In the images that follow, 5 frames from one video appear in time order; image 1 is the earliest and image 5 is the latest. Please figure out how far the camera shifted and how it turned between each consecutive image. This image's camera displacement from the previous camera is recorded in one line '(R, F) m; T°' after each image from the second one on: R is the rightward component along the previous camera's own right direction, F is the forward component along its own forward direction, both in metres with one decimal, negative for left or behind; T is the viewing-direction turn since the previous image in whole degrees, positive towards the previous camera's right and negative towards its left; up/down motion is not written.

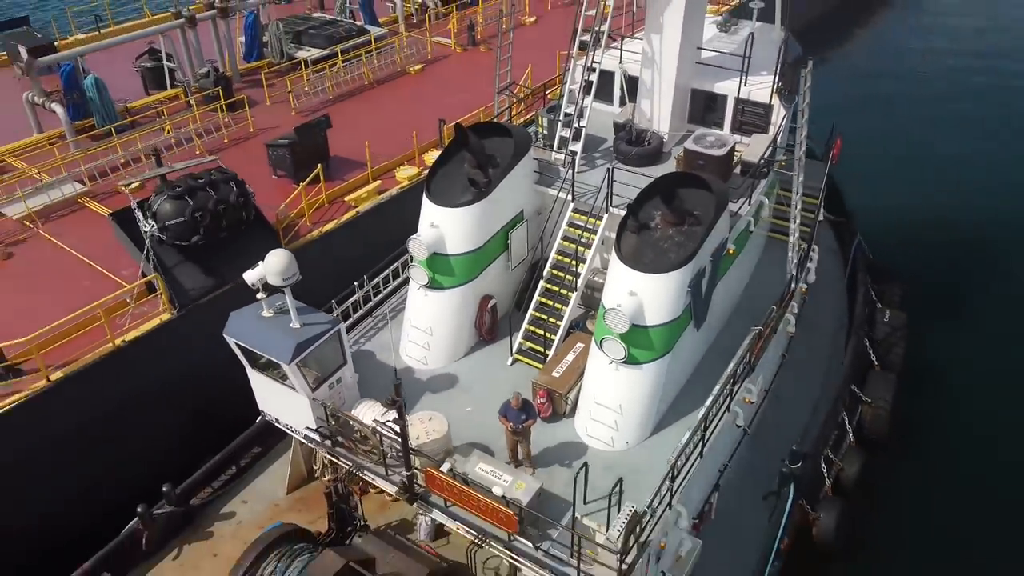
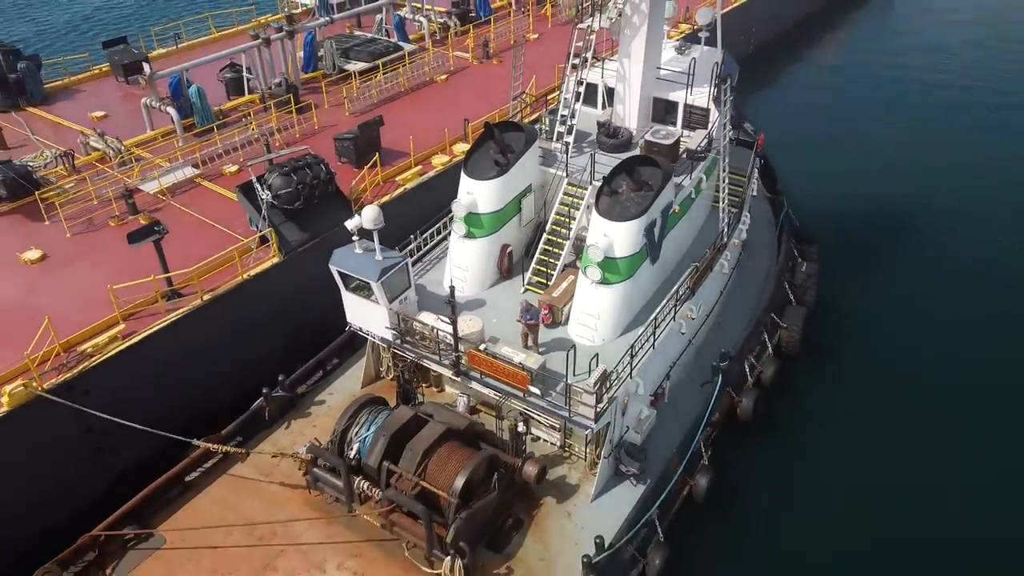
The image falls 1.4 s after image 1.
(-0.2, -4.3) m; 0°
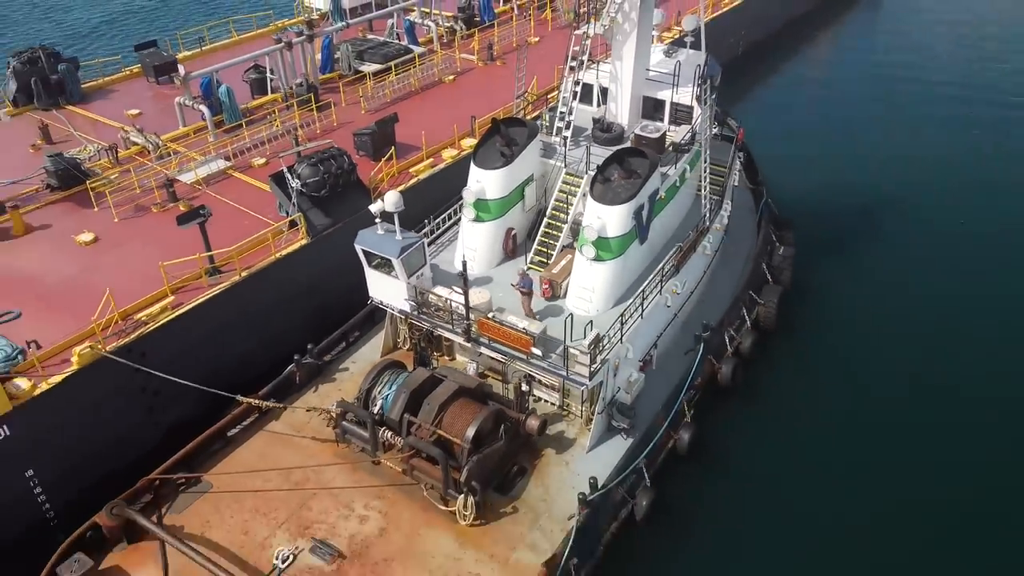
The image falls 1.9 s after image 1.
(-0.1, -1.7) m; 0°
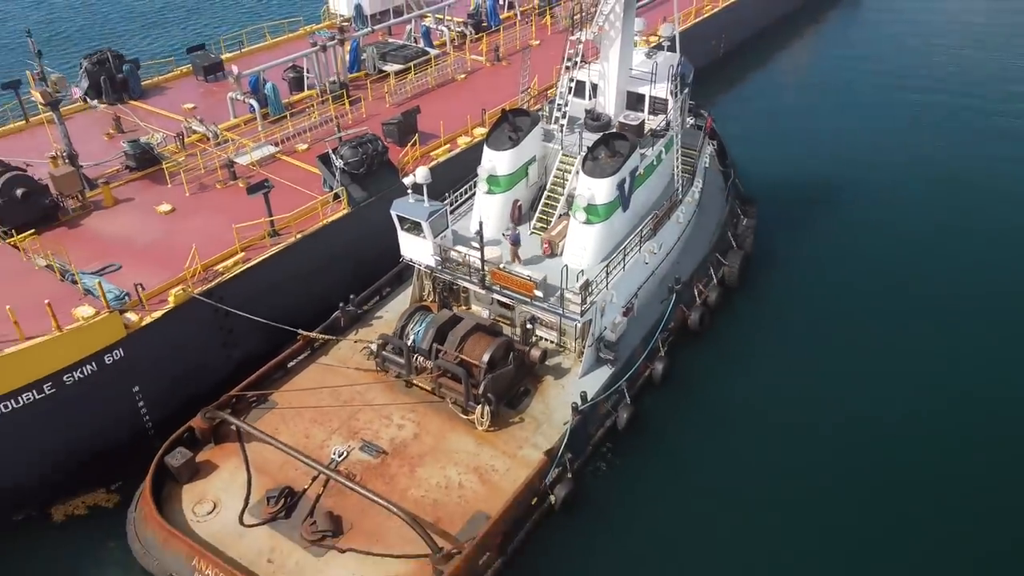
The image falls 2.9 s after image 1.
(-0.1, -3.5) m; 0°
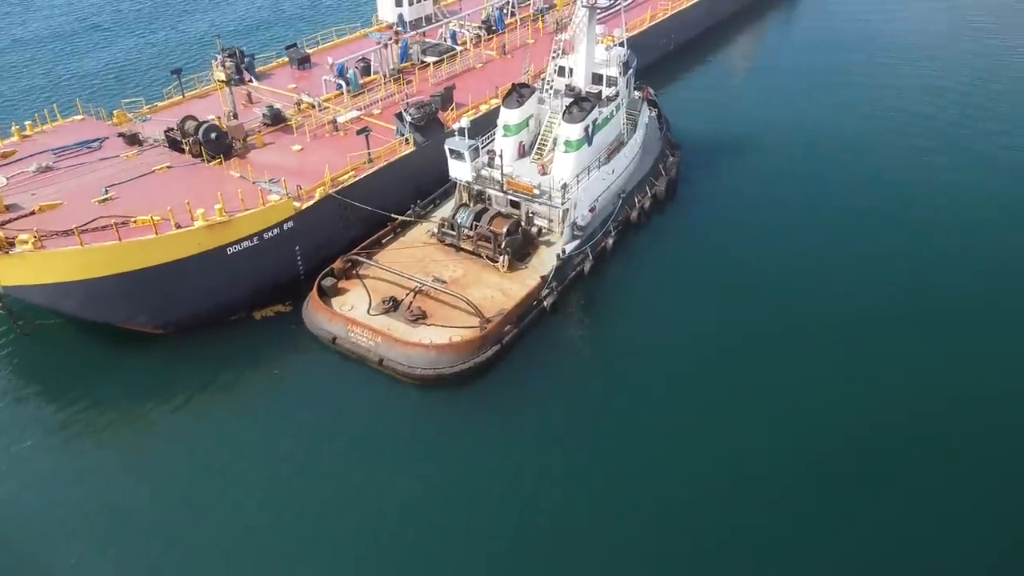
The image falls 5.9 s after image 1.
(-0.6, -11.6) m; +1°
